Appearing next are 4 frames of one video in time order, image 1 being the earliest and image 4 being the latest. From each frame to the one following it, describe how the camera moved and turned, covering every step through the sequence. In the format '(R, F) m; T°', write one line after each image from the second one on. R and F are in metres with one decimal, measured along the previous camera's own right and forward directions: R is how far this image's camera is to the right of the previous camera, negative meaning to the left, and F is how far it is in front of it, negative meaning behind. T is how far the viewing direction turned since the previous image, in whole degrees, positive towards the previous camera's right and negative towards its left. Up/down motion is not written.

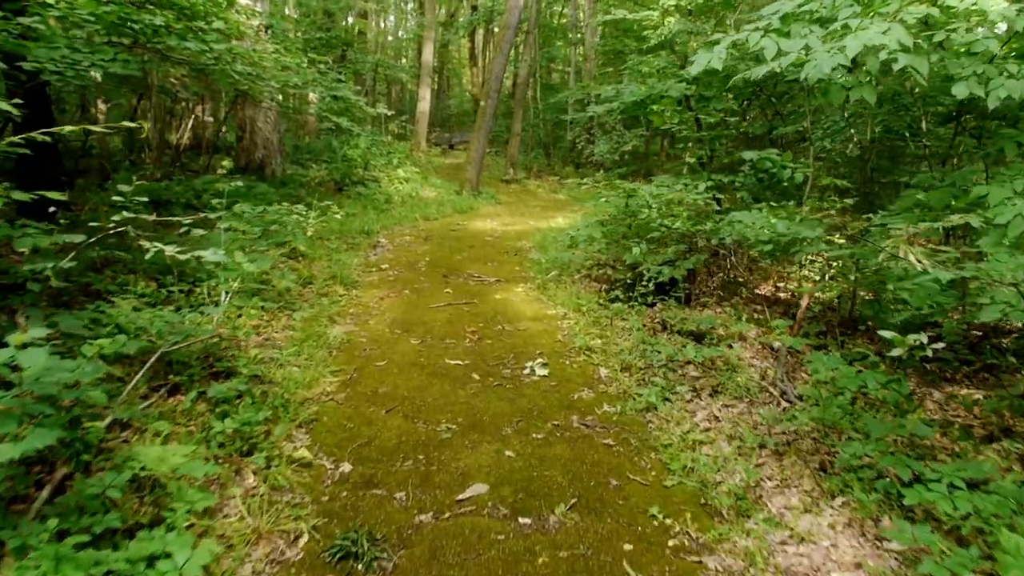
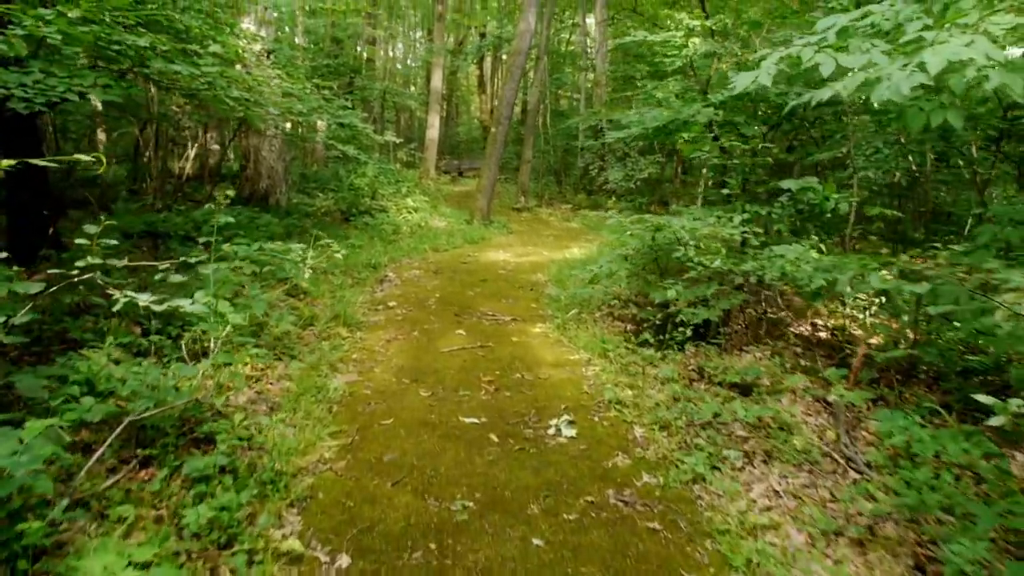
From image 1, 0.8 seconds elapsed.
(-0.1, +0.4) m; -1°
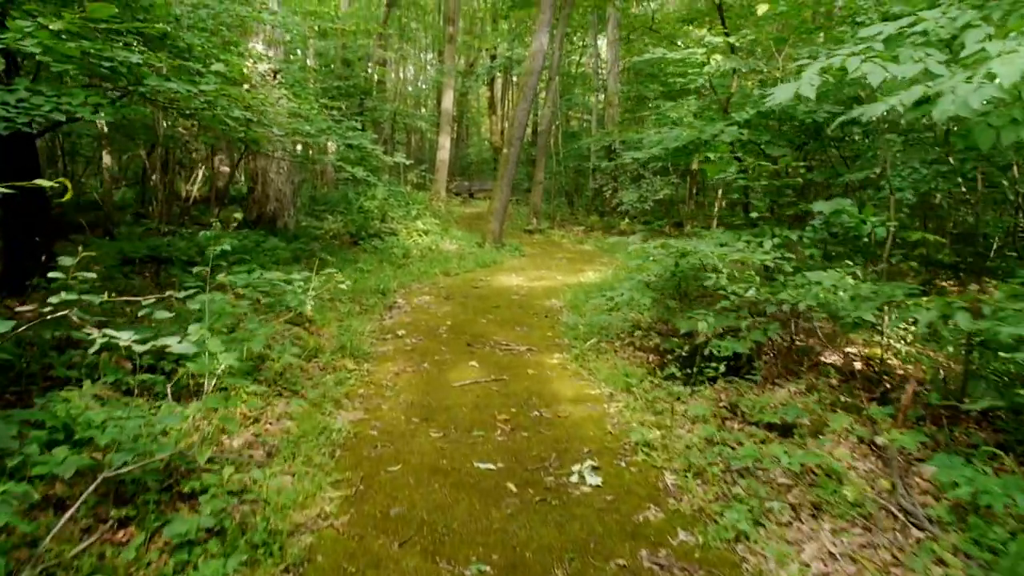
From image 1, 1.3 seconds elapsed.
(0.0, +0.3) m; -1°
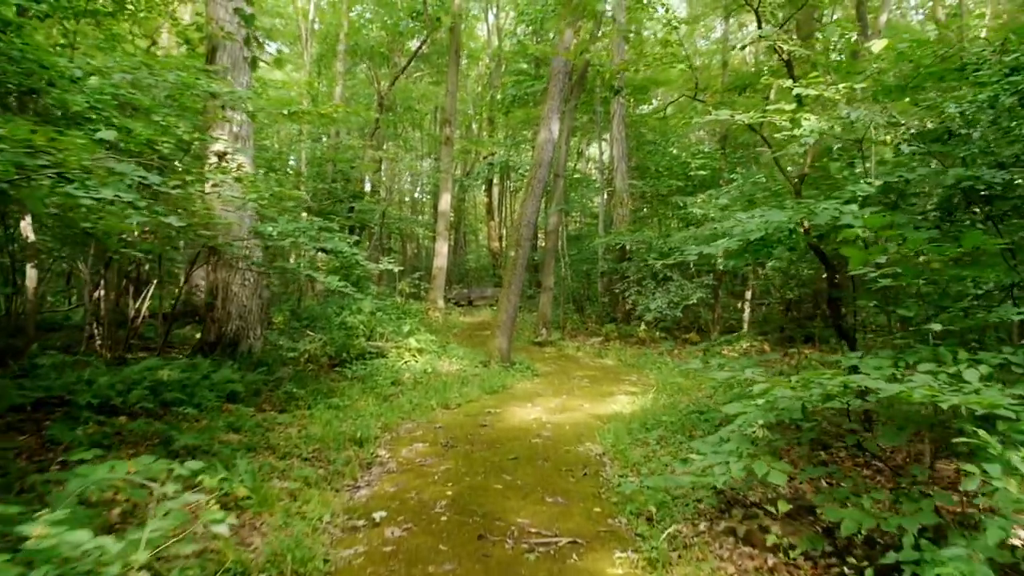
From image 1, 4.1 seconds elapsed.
(-0.1, +1.7) m; 0°
